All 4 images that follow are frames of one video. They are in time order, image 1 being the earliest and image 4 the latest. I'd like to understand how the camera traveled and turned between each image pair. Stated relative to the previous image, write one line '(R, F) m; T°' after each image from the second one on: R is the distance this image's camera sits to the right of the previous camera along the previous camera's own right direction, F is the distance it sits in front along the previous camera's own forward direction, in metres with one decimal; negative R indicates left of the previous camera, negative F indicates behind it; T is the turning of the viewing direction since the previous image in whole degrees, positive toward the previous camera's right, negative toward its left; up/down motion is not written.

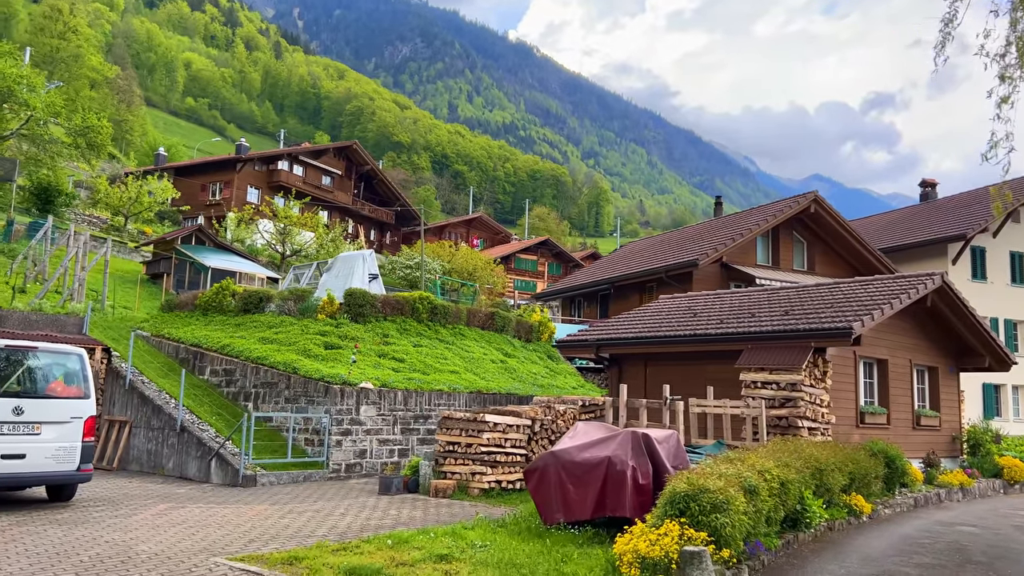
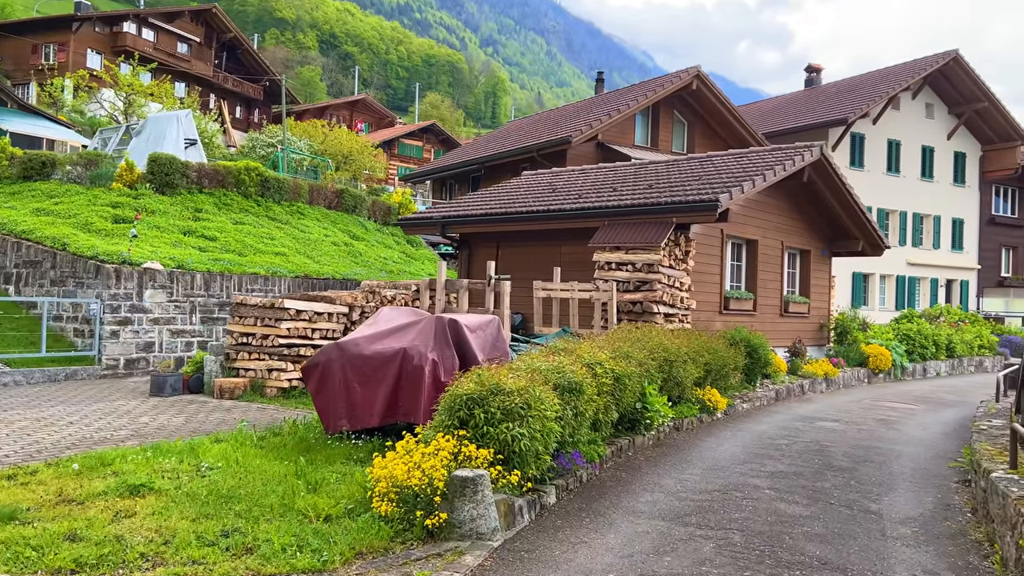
(+1.2, +2.3) m; +7°
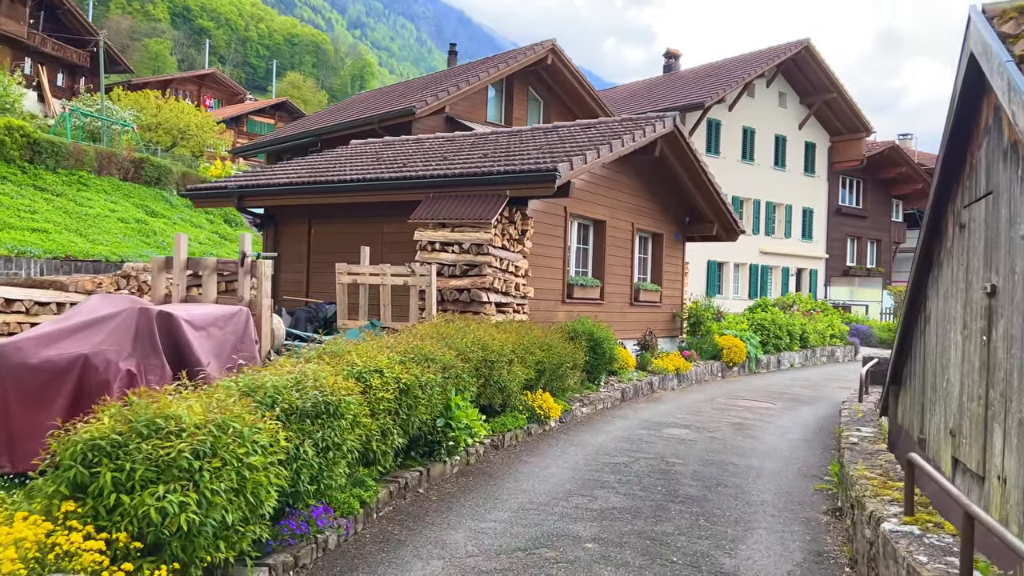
(+0.9, +2.0) m; +9°
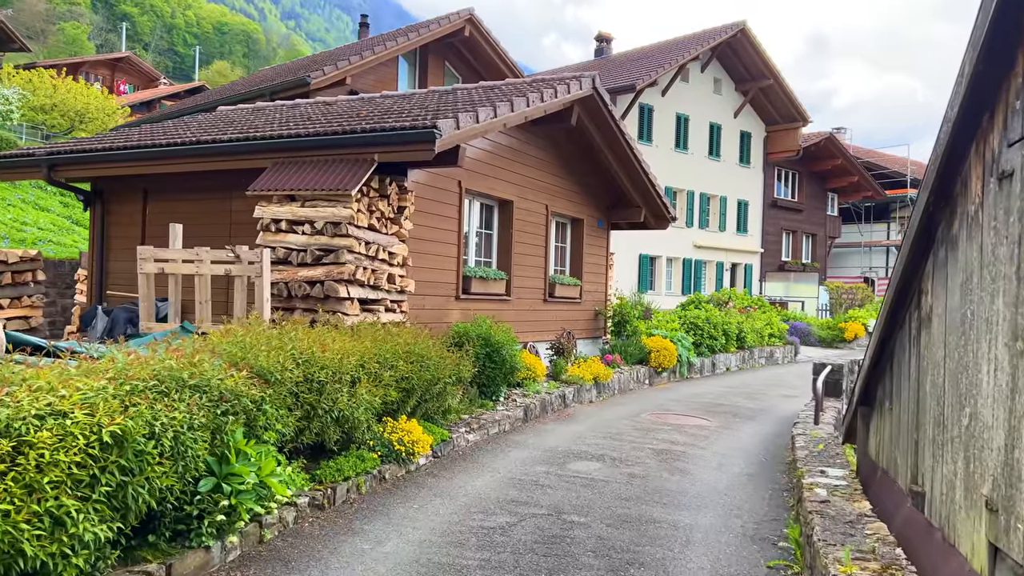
(+0.7, +2.2) m; +4°
